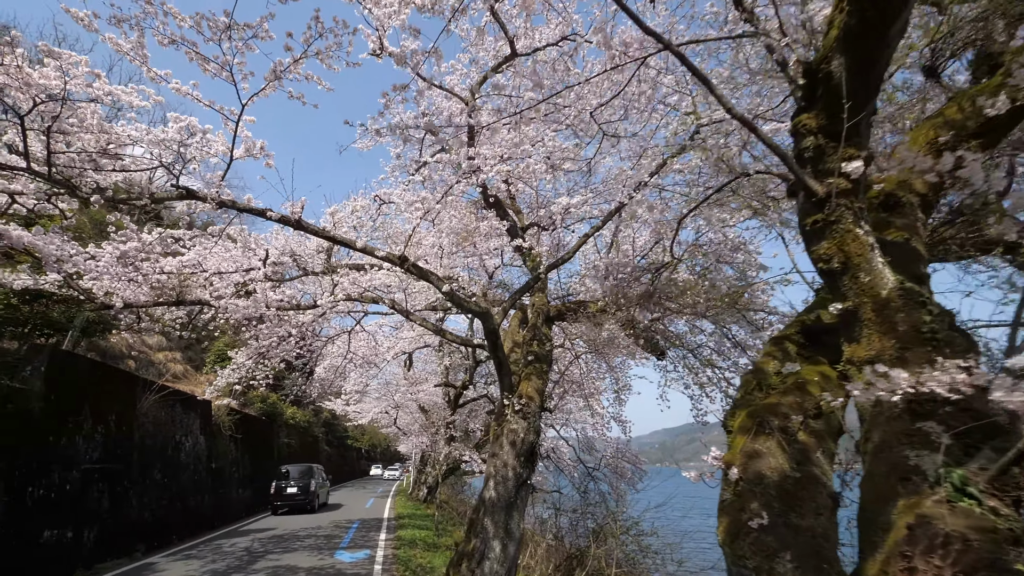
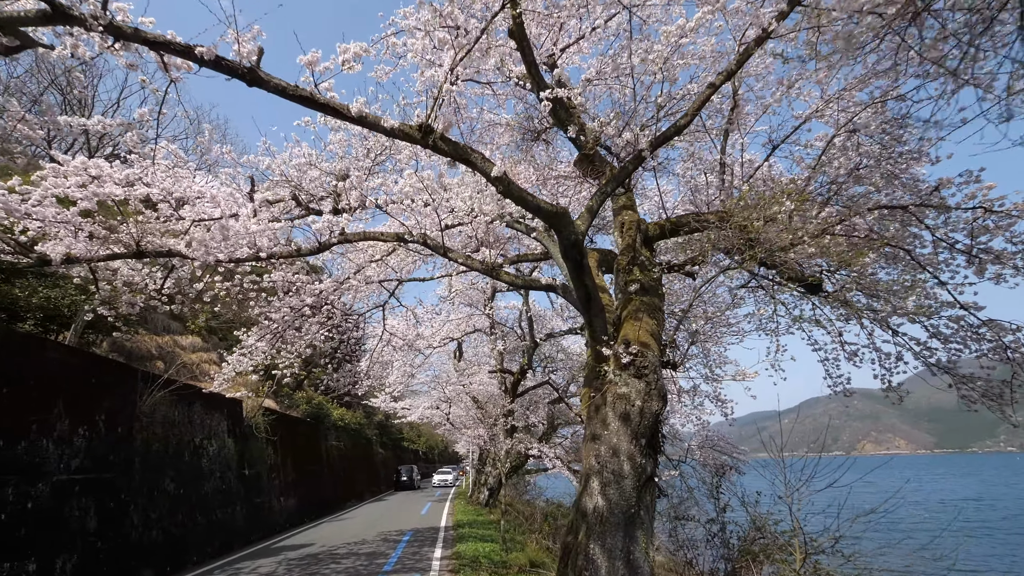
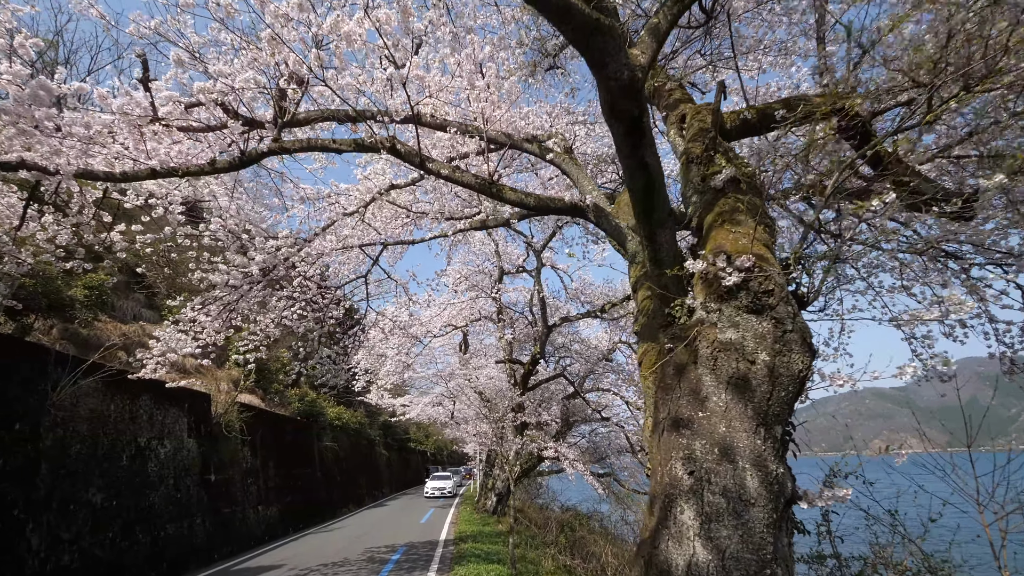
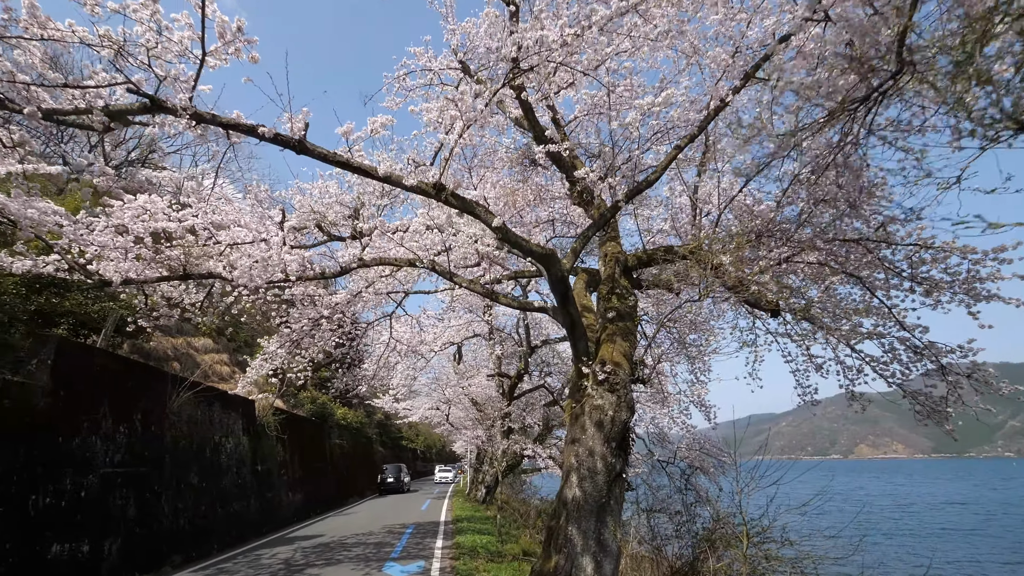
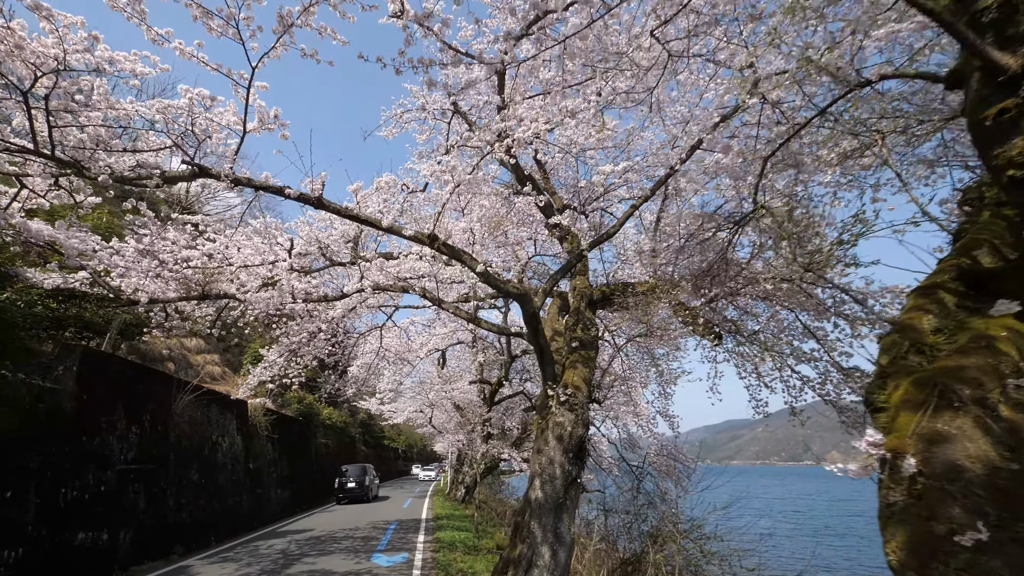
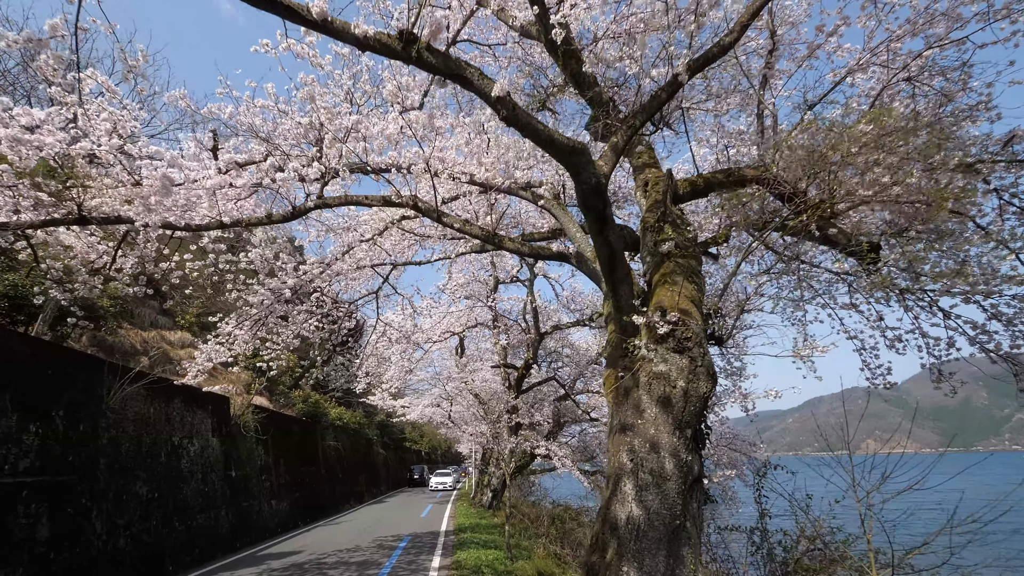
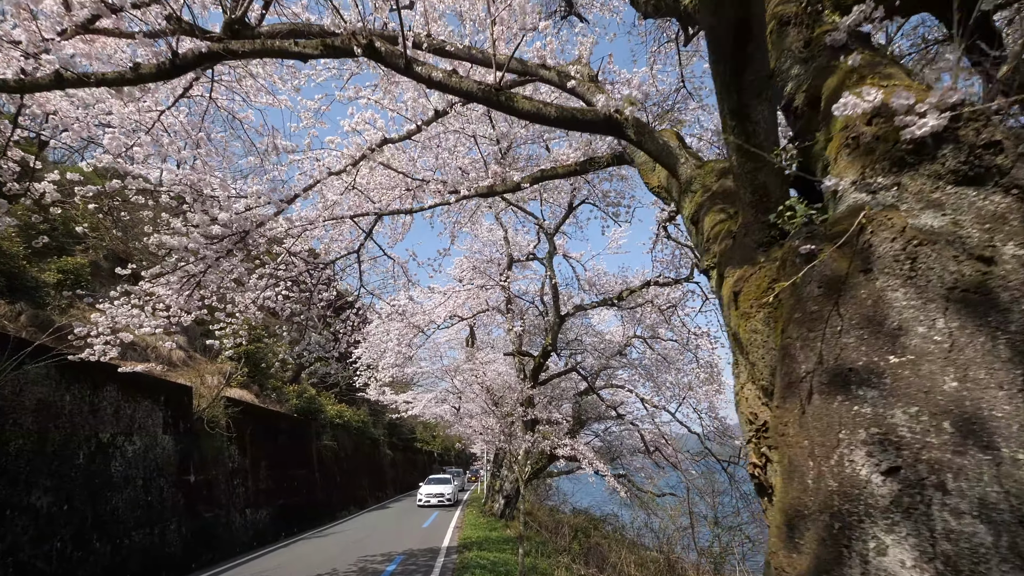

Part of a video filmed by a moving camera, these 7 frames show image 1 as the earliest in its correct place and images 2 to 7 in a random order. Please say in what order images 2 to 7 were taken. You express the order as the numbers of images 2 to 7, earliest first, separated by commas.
5, 4, 2, 6, 3, 7
